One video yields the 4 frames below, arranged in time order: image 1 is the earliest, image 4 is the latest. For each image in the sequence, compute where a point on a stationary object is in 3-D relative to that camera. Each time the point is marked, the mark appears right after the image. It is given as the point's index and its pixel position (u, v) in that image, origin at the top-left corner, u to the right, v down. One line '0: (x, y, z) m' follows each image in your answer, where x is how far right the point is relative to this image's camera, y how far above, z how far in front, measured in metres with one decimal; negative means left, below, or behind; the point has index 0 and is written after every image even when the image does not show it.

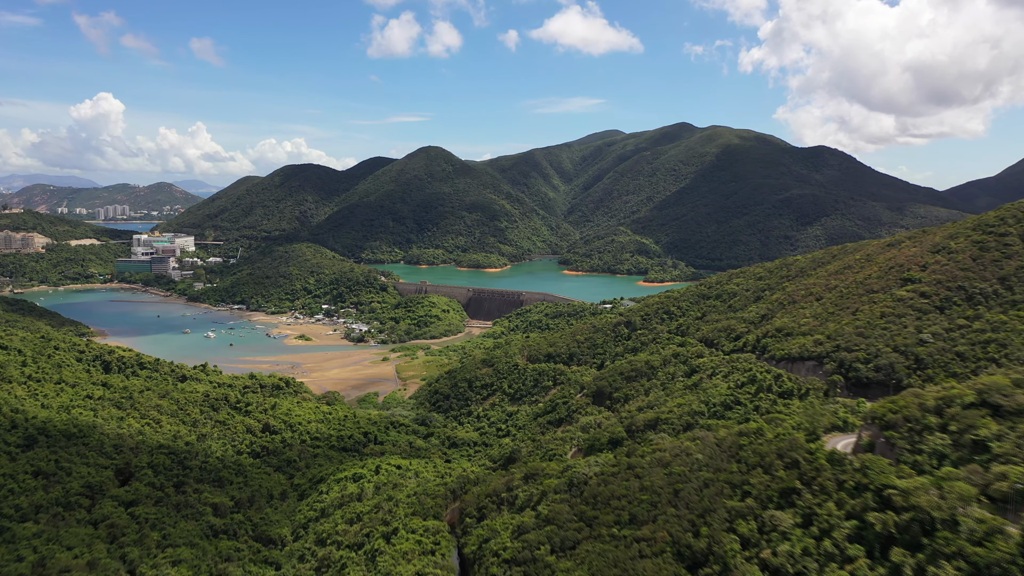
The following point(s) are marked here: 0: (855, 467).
0: (+7.4, -3.9, +17.2) m
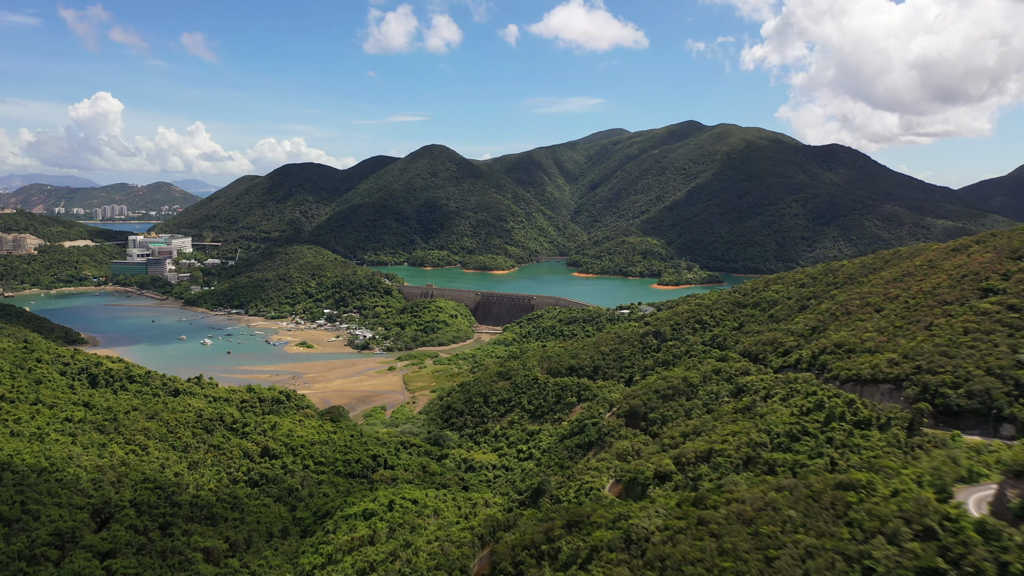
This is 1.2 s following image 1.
0: (+8.6, -4.3, +13.4) m
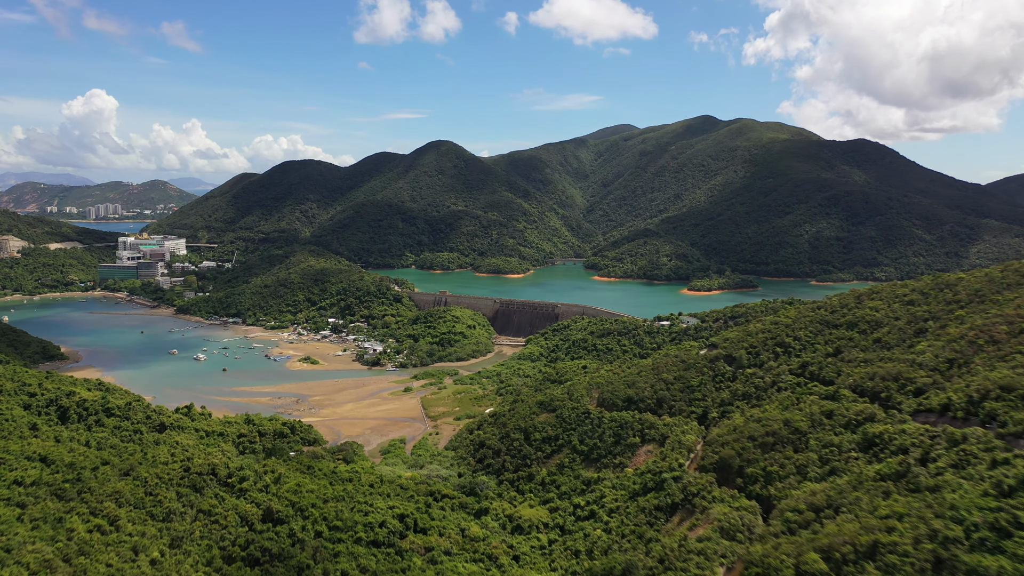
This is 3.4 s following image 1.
0: (+11.0, -5.2, +6.3) m
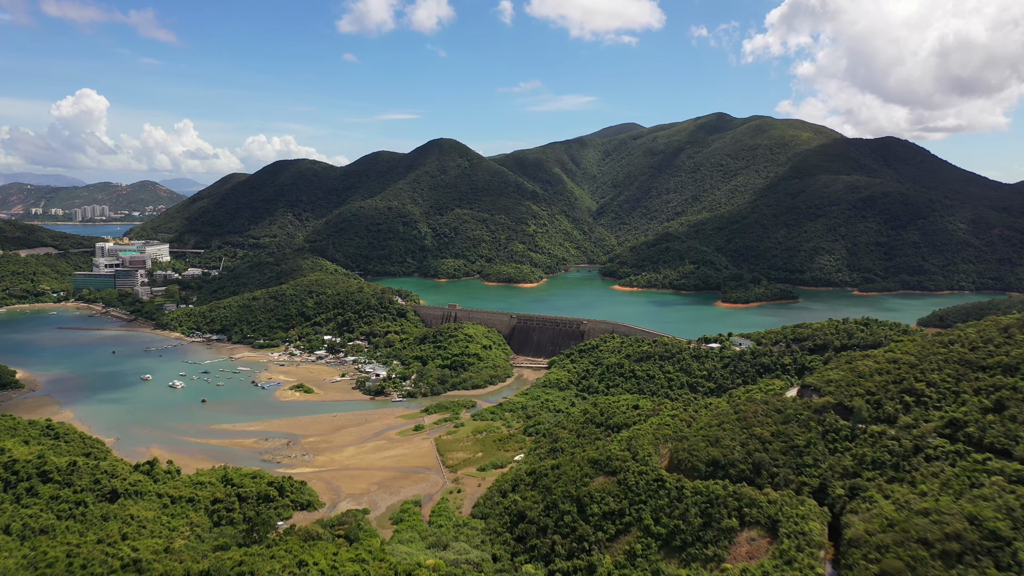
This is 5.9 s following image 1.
0: (+13.2, -6.4, -2.4) m
